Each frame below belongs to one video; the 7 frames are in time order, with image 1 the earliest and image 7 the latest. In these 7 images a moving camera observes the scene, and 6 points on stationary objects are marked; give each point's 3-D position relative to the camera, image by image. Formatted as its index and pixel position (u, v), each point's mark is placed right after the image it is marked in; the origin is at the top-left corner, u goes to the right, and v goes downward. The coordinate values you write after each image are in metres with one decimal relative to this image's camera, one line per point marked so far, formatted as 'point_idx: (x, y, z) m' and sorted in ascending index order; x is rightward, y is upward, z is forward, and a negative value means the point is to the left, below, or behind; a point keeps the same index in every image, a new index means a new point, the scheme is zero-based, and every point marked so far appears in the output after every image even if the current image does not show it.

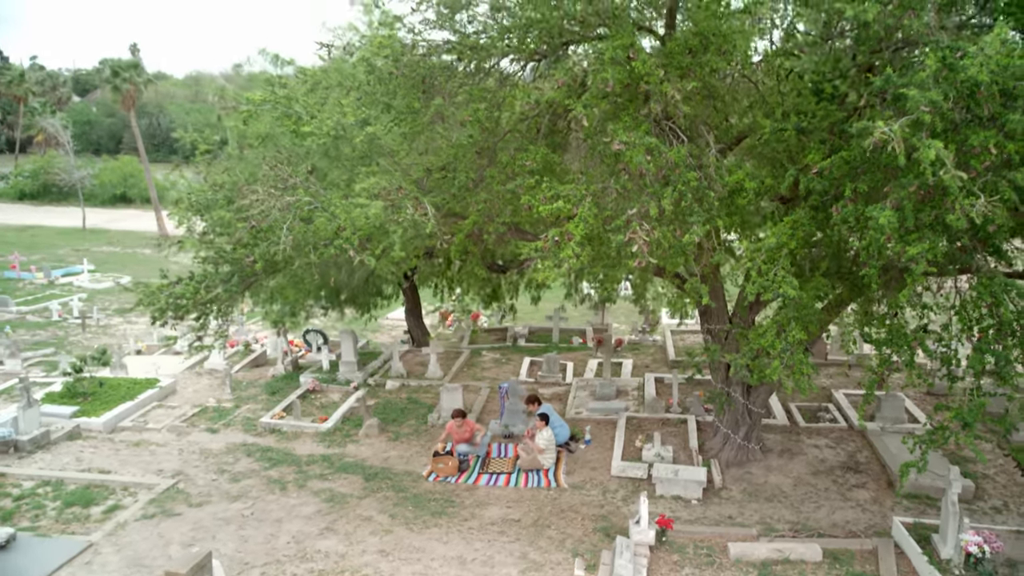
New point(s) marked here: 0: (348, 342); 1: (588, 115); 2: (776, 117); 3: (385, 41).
0: (-3.2, -1.1, +14.7) m
1: (+0.8, +1.7, +7.5) m
2: (+2.6, +1.7, +7.3) m
3: (-1.6, +3.0, +9.1) m
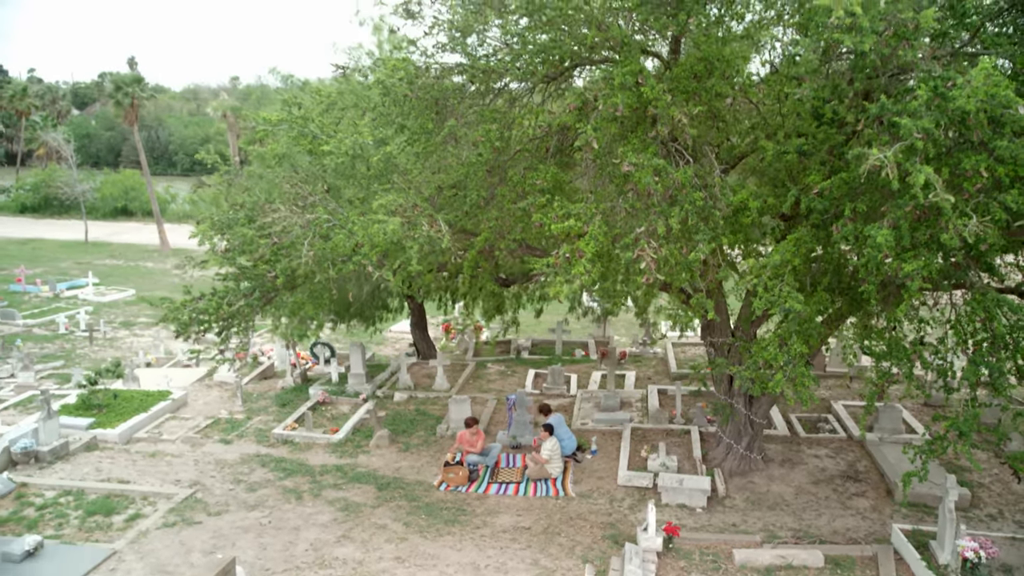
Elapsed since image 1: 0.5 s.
0: (-3.1, -1.3, +15.0) m
1: (+0.9, +1.6, +7.8) m
2: (+2.7, +1.5, +7.7) m
3: (-1.4, +2.8, +9.5) m
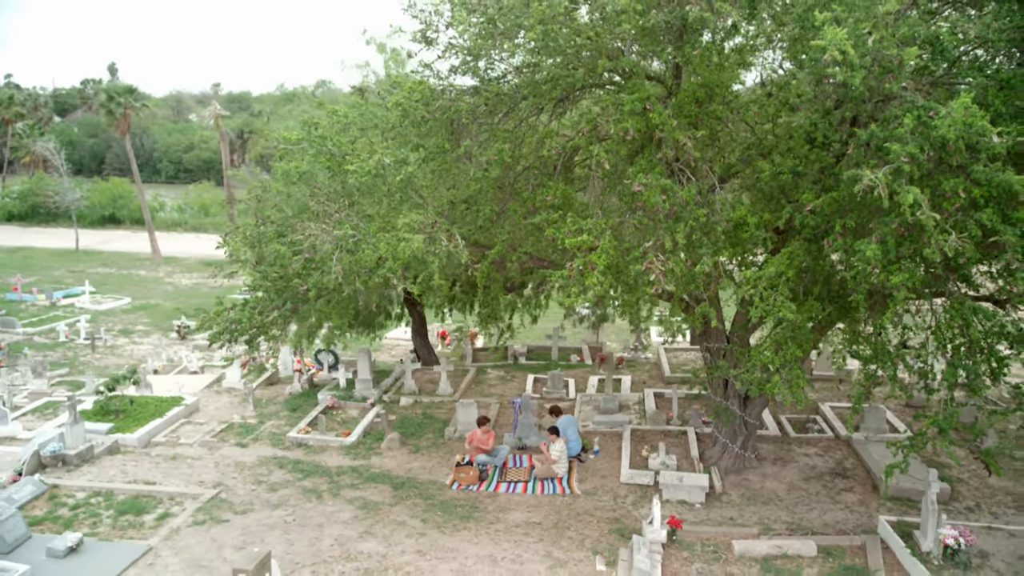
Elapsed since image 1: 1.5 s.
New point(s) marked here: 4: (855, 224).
0: (-3.1, -1.5, +15.5) m
1: (+1.1, +1.5, +8.4) m
2: (+2.9, +1.4, +8.3) m
3: (-1.3, +2.7, +10.0) m
4: (+3.4, +0.6, +7.5) m
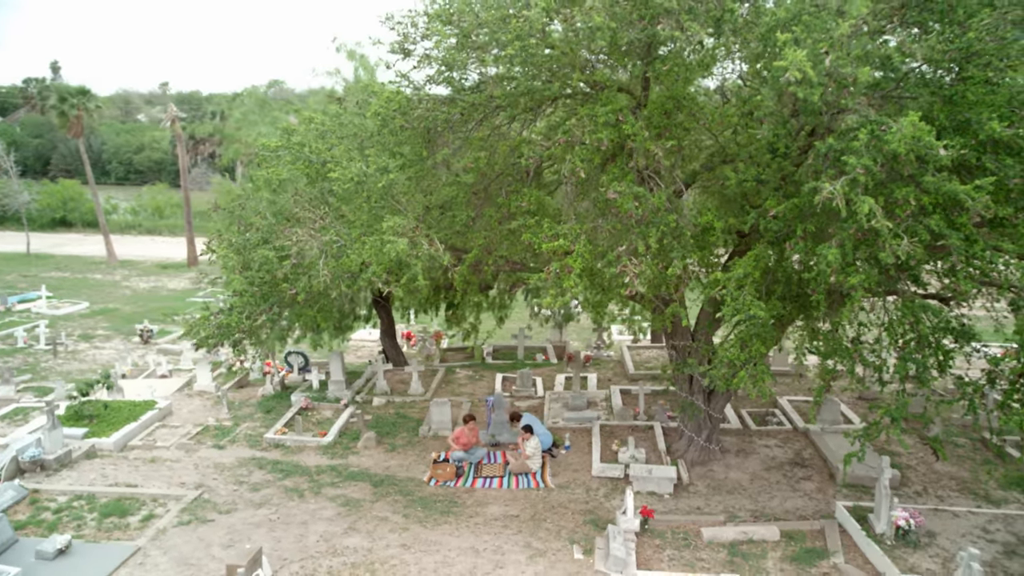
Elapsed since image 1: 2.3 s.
0: (-3.7, -1.6, +15.8) m
1: (+0.8, +1.4, +8.9) m
2: (+2.7, +1.4, +8.9) m
3: (-1.6, +2.6, +10.4) m
4: (+3.3, +0.6, +8.1) m
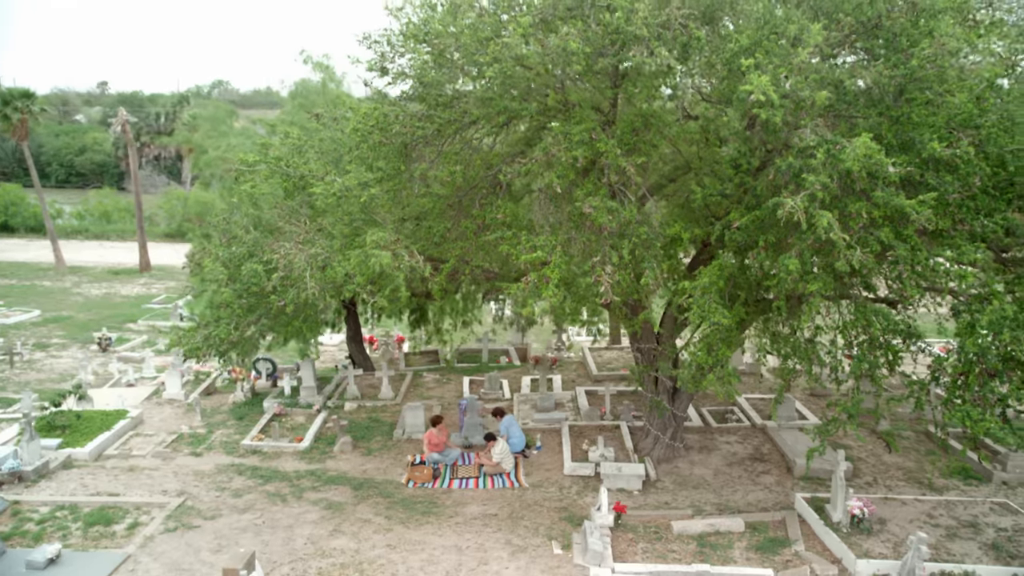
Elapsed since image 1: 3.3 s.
0: (-4.3, -1.7, +16.0) m
1: (+0.6, +1.3, +9.4) m
2: (+2.4, +1.3, +9.5) m
3: (-2.0, +2.5, +10.7) m
4: (+3.1, +0.6, +8.8) m
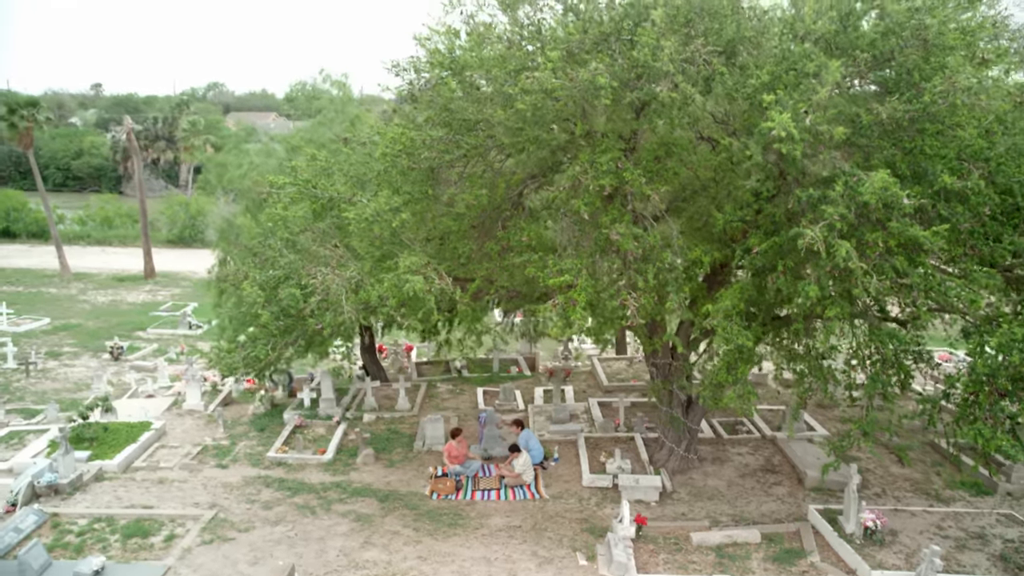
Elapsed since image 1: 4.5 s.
0: (-4.0, -2.0, +16.3) m
1: (+1.0, +1.1, +9.7) m
2: (+2.8, +1.1, +9.8) m
3: (-1.6, +2.2, +11.1) m
4: (+3.4, +0.3, +9.1) m
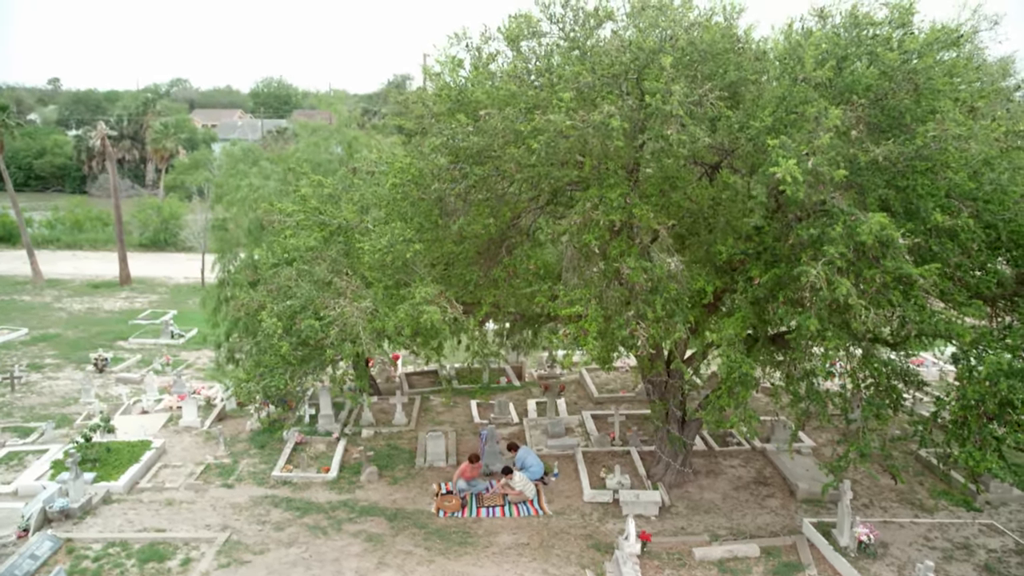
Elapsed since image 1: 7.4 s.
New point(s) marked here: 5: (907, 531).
0: (-4.0, -2.4, +16.5) m
1: (+1.1, +0.7, +10.1) m
2: (+2.9, +0.7, +10.3) m
3: (-1.5, +1.8, +11.3) m
4: (+3.6, -0.1, +9.6) m
5: (+6.3, -3.9, +11.9) m
